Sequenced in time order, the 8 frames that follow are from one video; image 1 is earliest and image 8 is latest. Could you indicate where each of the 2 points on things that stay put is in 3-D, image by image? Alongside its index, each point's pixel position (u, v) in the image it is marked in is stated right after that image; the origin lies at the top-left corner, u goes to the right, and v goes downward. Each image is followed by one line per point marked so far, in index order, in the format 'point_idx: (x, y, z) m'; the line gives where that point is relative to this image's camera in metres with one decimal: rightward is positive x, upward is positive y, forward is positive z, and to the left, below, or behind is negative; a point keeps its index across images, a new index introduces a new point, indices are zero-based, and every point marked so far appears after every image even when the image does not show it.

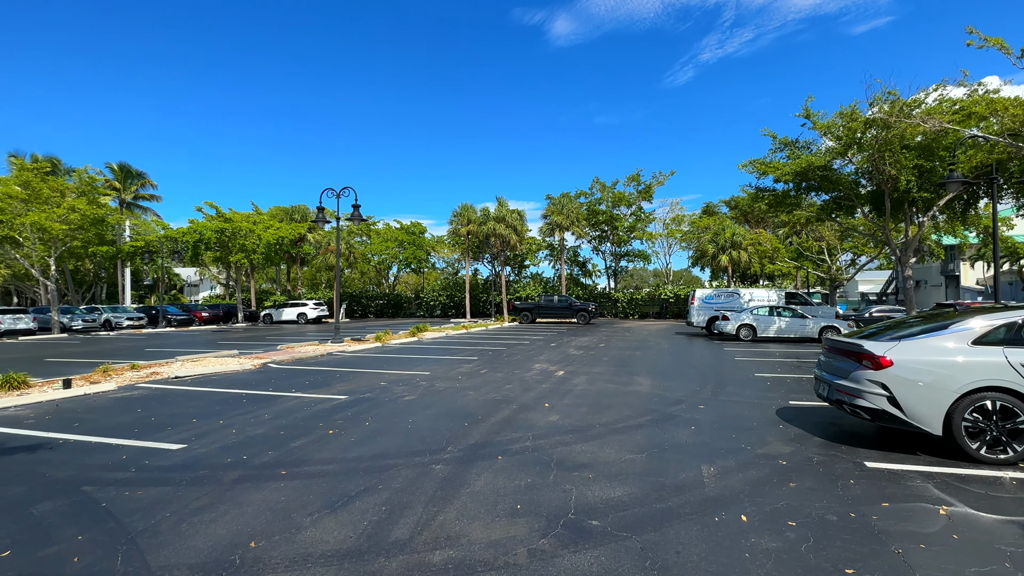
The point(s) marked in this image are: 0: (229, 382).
0: (-5.3, -1.7, +8.9) m
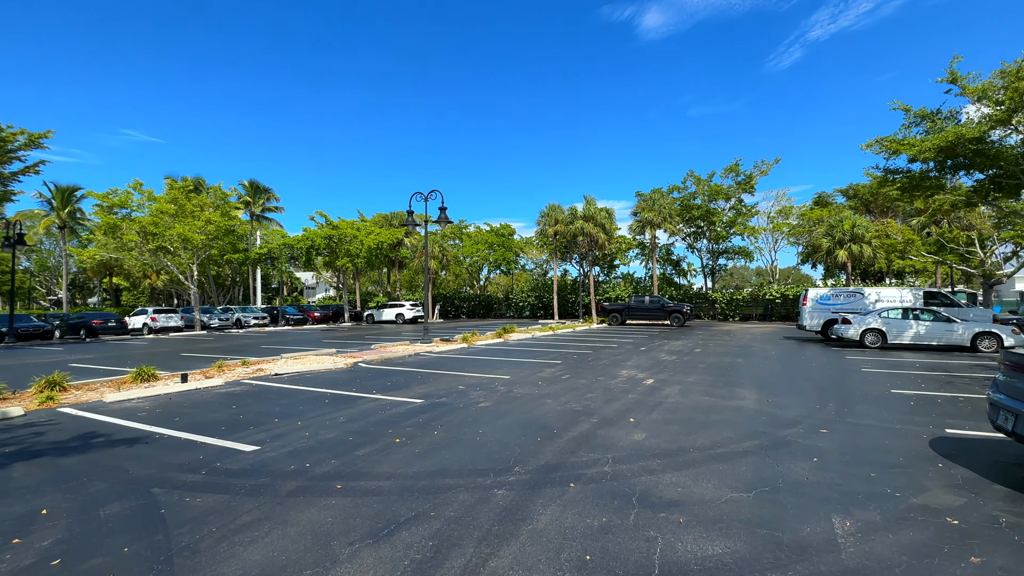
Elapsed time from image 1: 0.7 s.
0: (-3.7, -1.8, +9.3) m
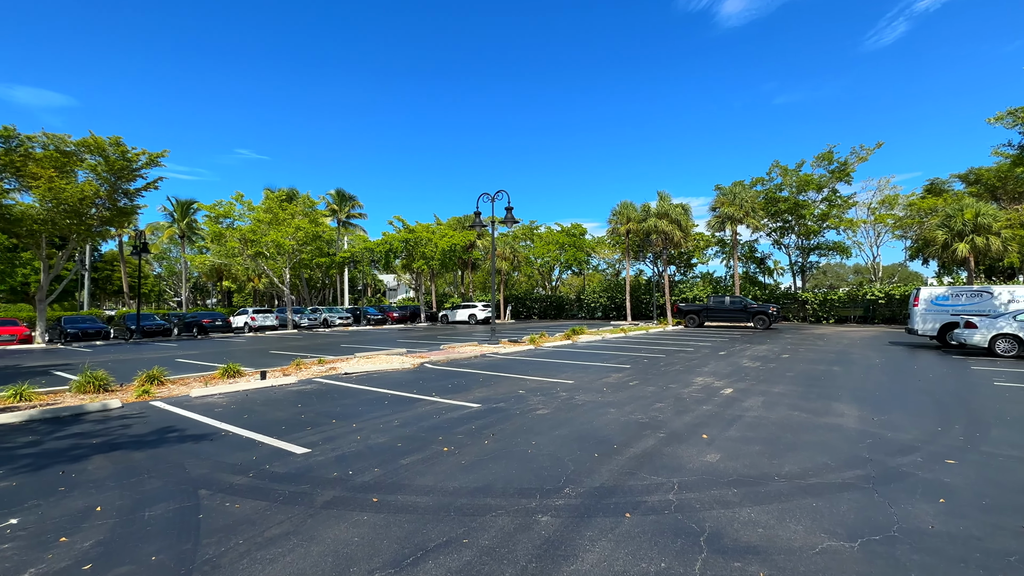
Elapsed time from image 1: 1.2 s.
0: (-2.5, -1.8, +9.4) m
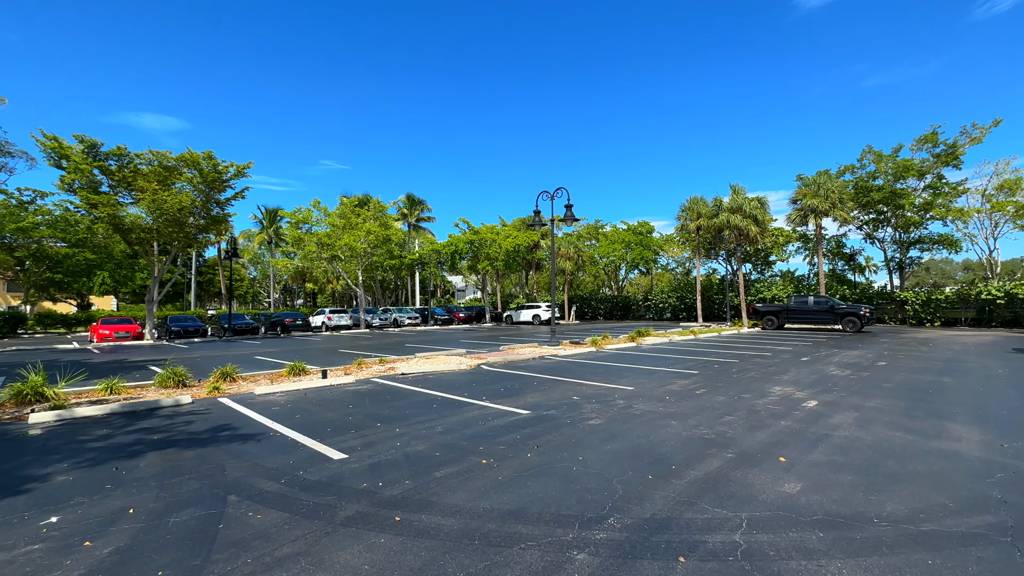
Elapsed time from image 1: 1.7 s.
0: (-1.4, -1.8, +9.3) m
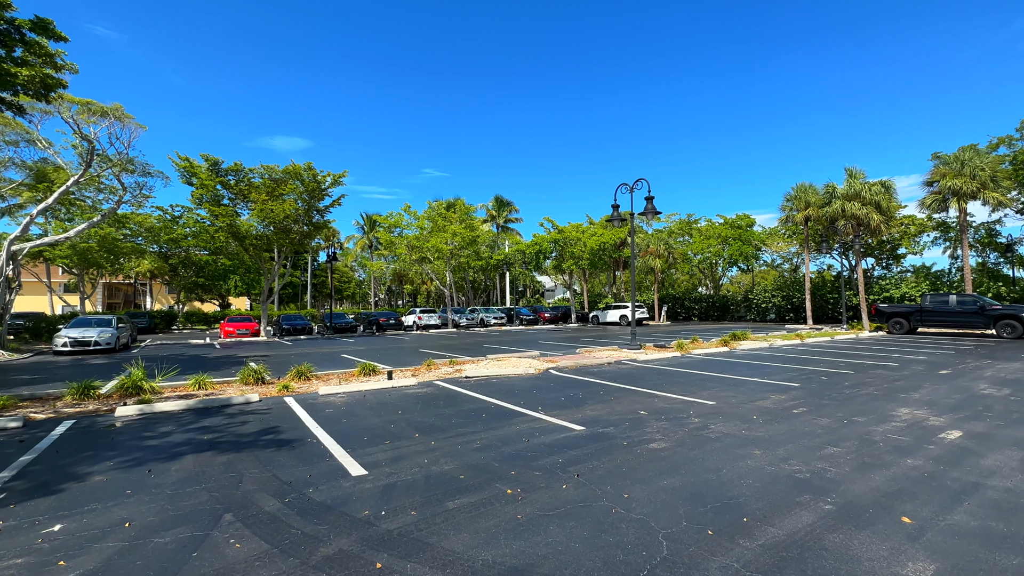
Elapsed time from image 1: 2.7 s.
0: (-0.2, -1.8, +8.8) m
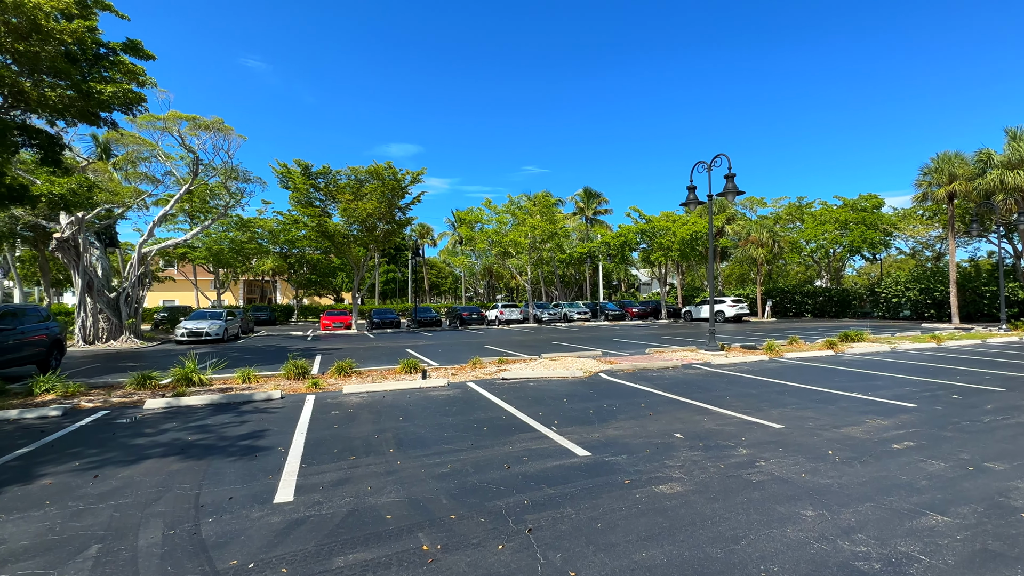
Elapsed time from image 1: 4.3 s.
0: (+0.3, -1.7, +7.9) m
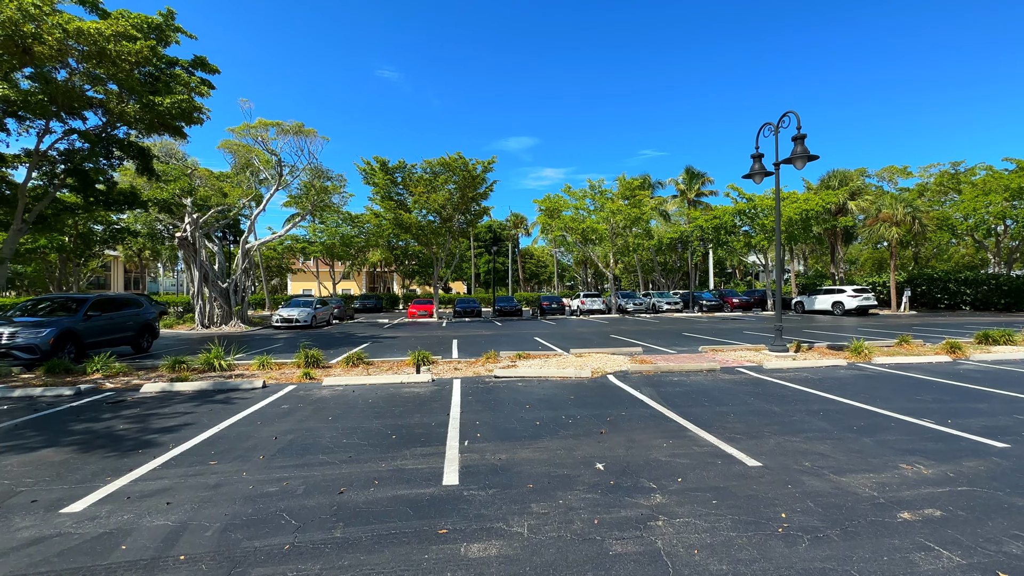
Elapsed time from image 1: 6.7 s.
0: (0.0, -1.6, +7.1) m
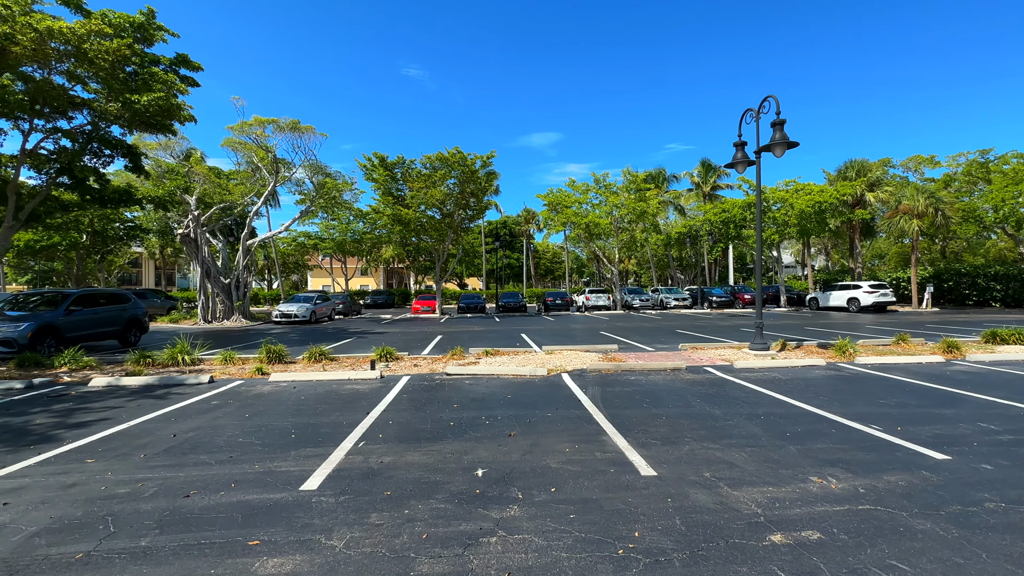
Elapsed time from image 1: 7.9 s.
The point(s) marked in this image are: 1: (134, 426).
0: (-0.8, -1.5, +6.8) m
1: (-3.9, -1.5, +5.1) m
